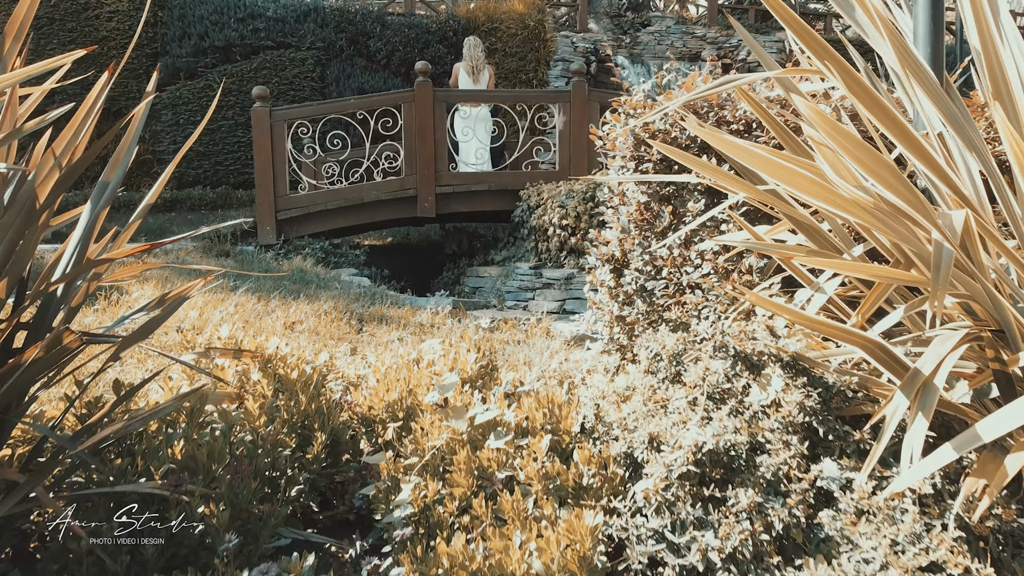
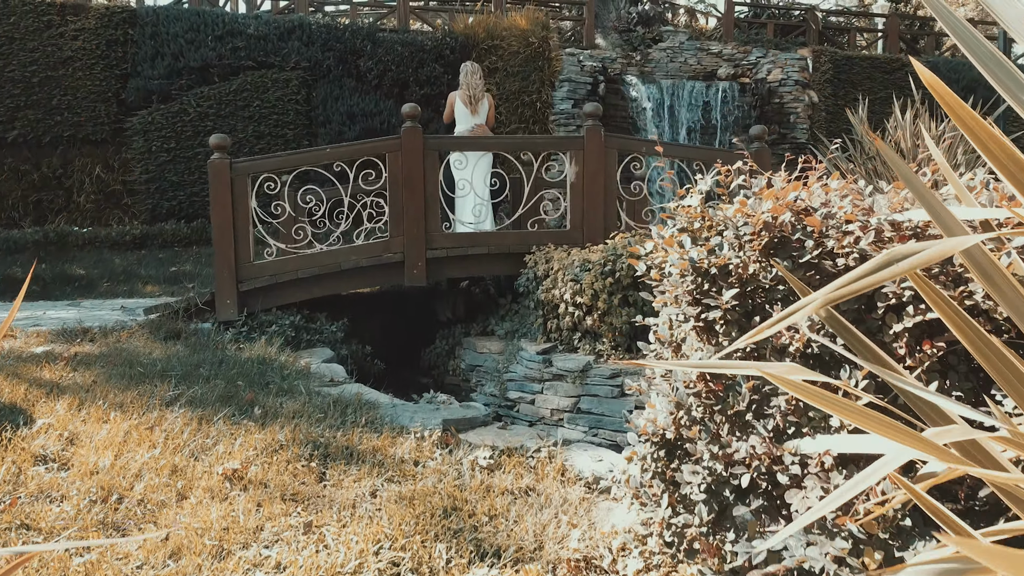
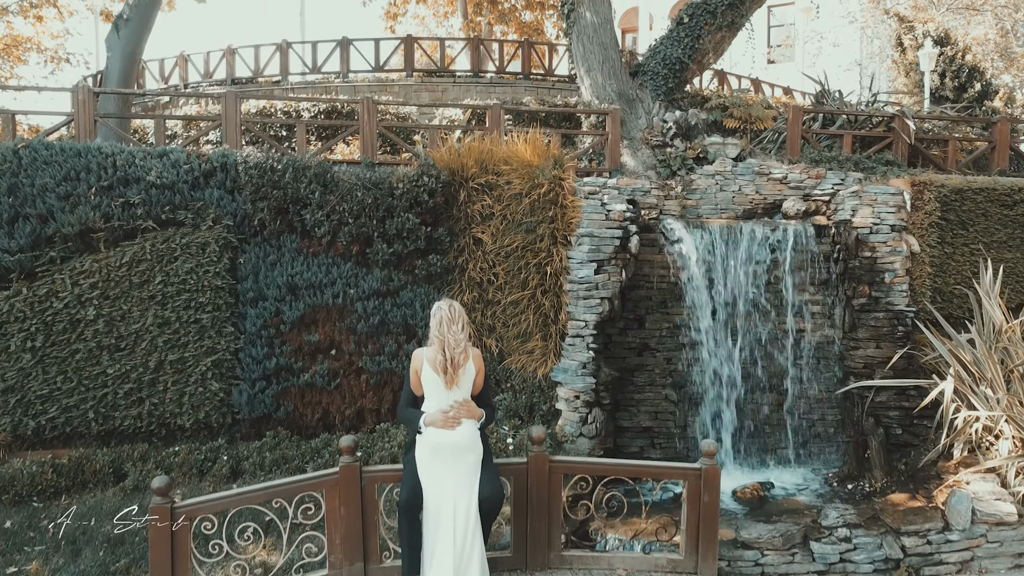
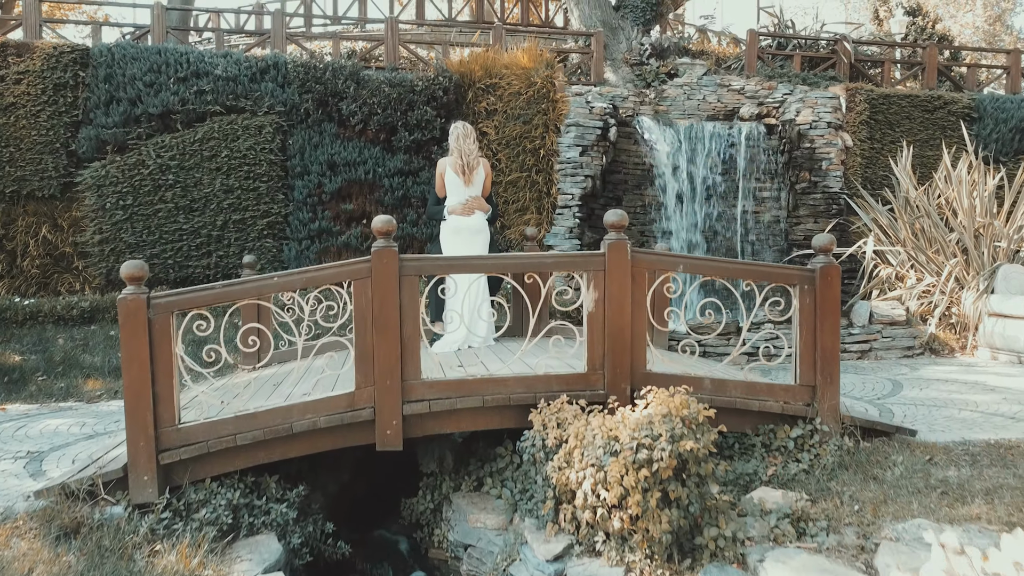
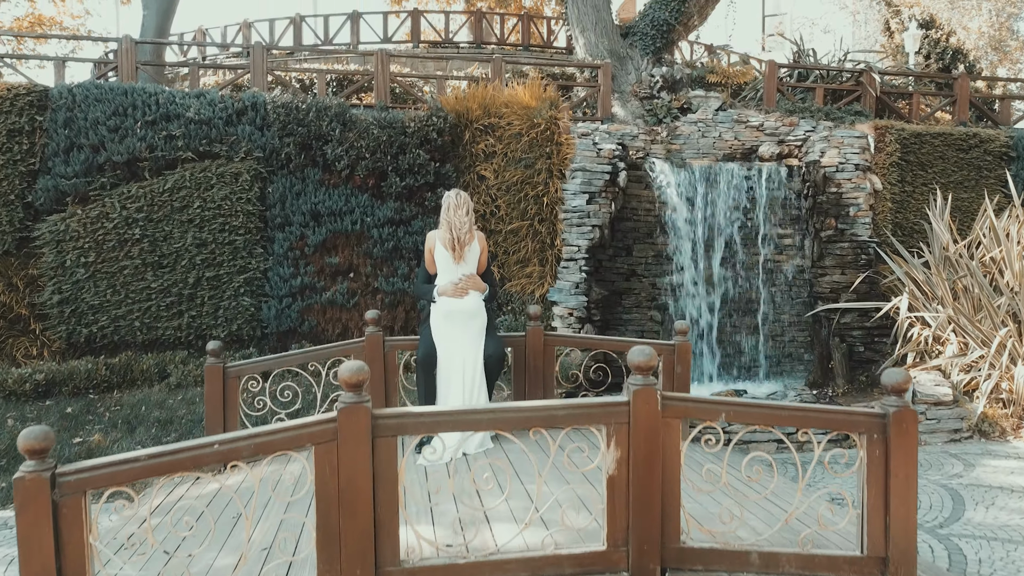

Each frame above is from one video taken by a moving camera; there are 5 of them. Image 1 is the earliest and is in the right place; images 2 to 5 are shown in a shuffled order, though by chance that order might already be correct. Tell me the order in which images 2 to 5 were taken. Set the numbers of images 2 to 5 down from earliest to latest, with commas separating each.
2, 4, 5, 3
